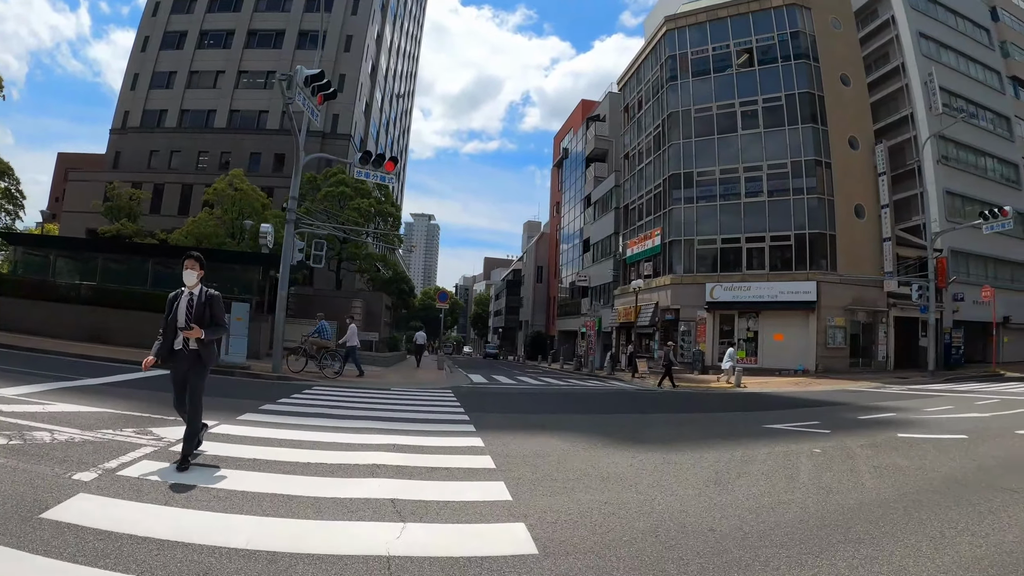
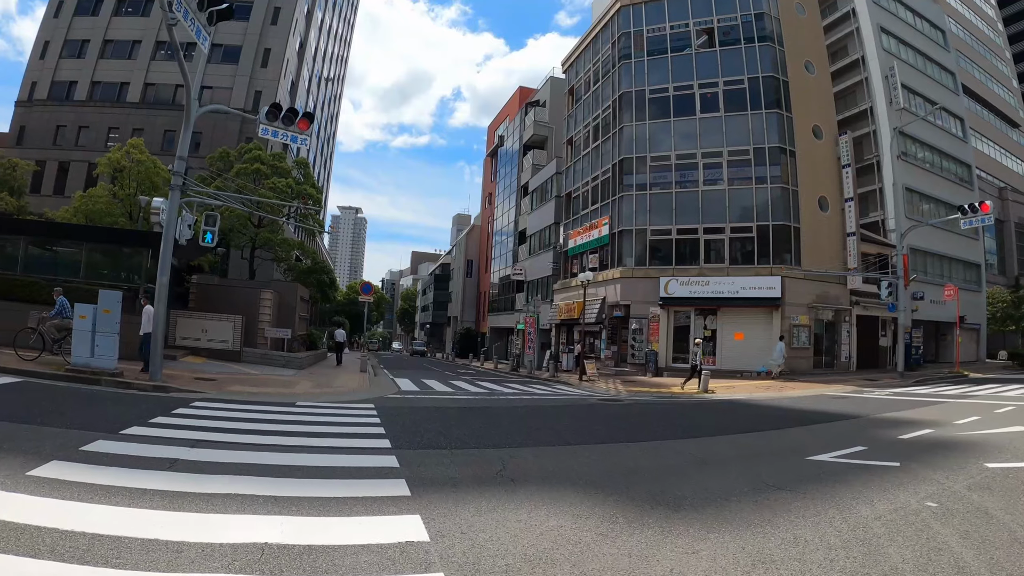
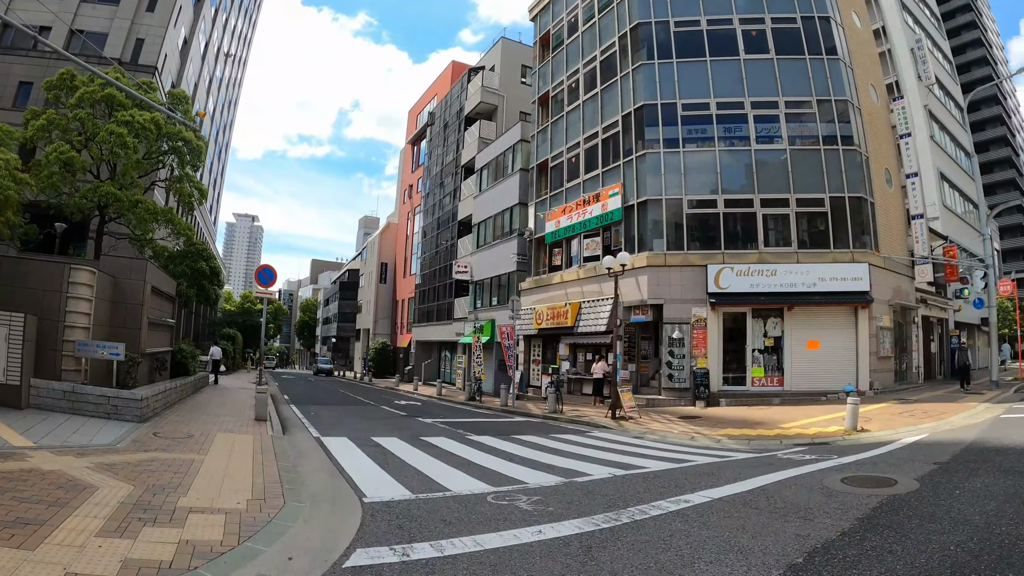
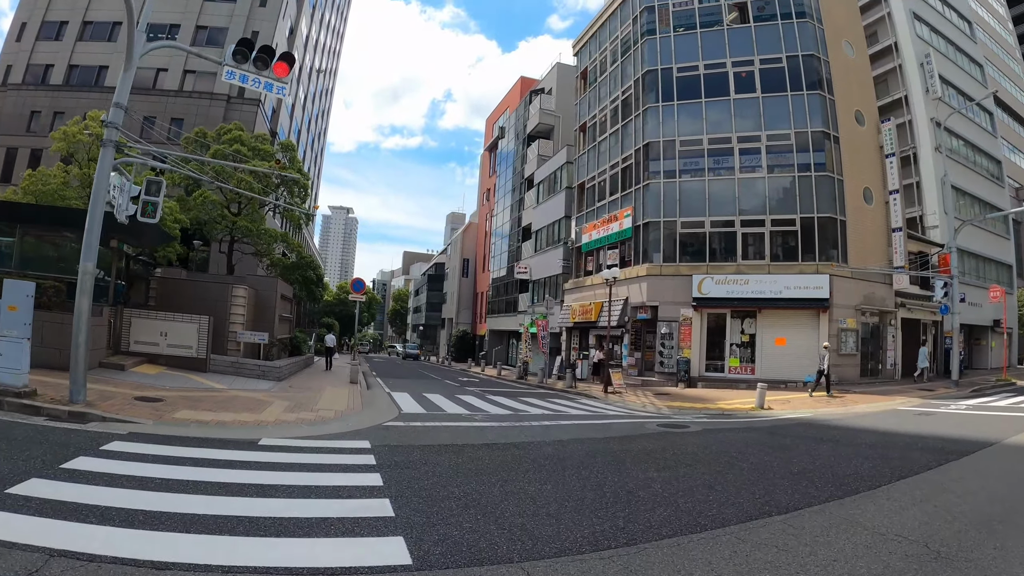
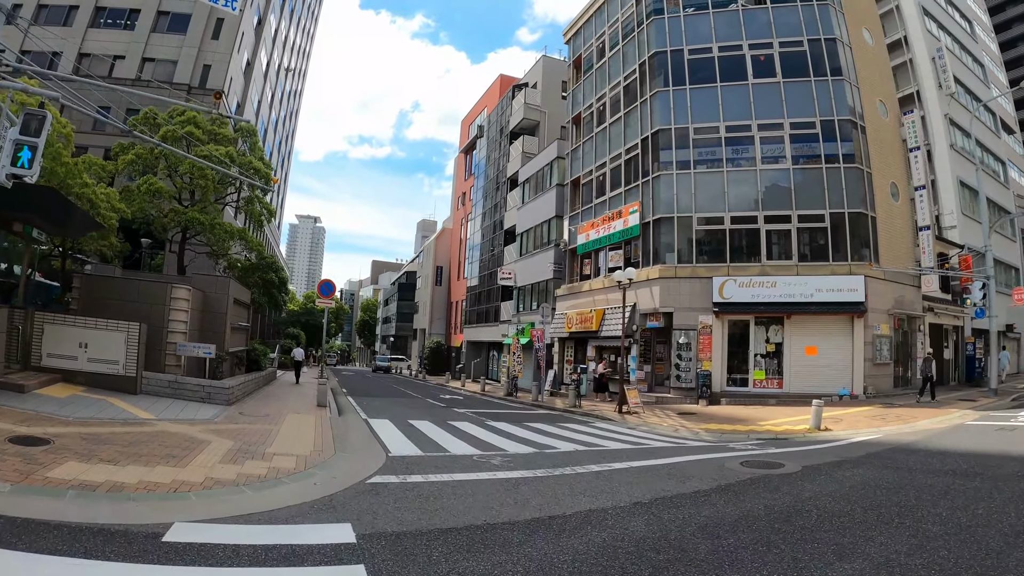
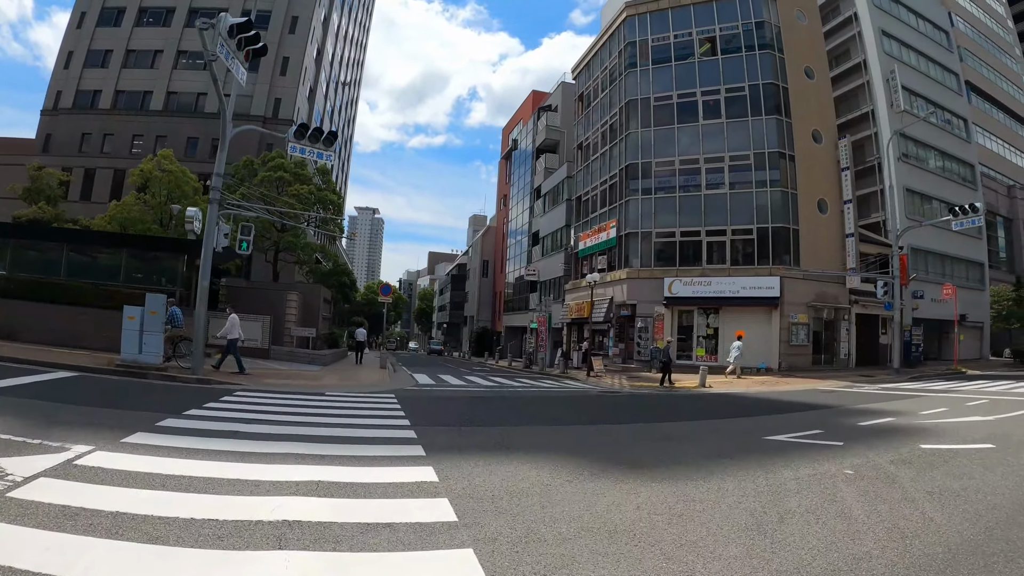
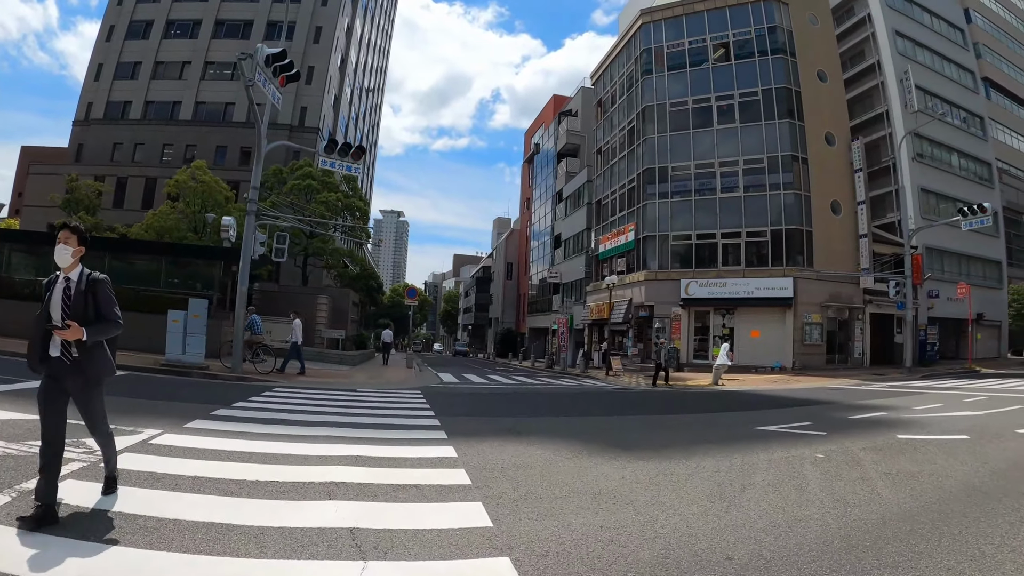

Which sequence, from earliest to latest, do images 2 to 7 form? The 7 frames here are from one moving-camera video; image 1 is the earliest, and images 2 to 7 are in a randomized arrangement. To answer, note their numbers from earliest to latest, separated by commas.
7, 6, 2, 4, 5, 3
